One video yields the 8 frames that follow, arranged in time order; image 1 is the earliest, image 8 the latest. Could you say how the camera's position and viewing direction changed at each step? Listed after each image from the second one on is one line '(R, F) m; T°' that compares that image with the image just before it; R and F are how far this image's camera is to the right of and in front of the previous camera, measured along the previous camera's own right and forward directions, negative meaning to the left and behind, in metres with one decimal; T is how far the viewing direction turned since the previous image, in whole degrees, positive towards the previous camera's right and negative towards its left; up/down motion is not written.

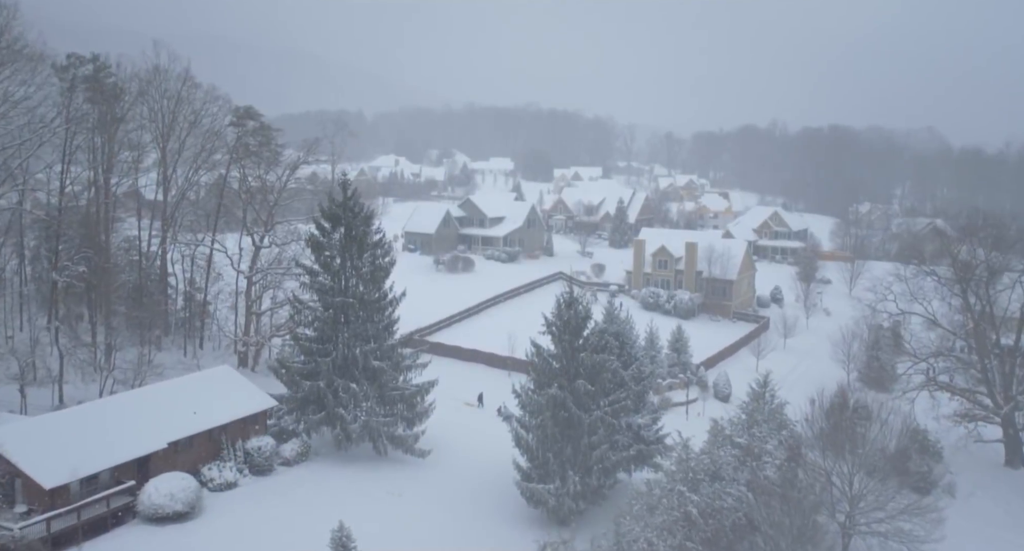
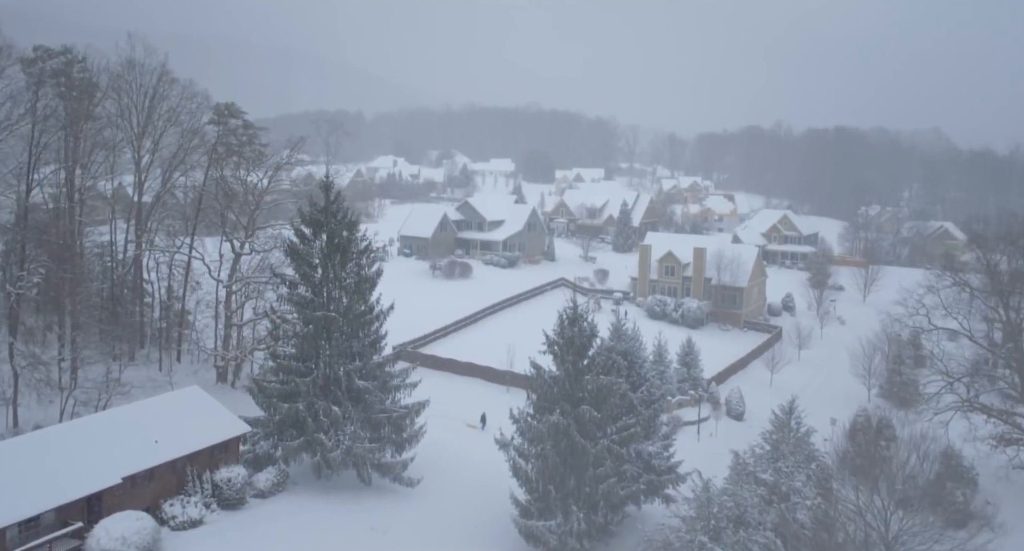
(+0.1, +1.8) m; 0°
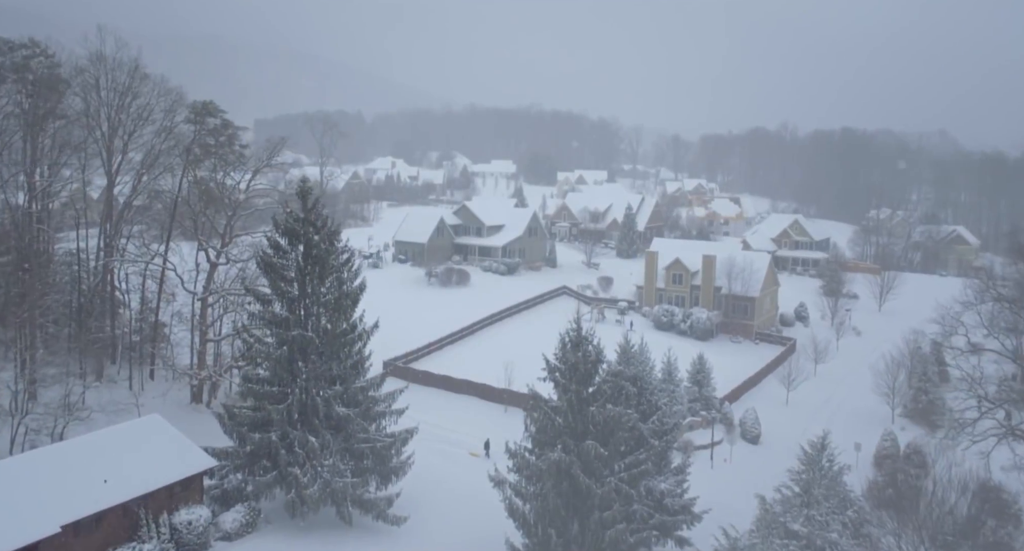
(+0.1, +1.9) m; 0°
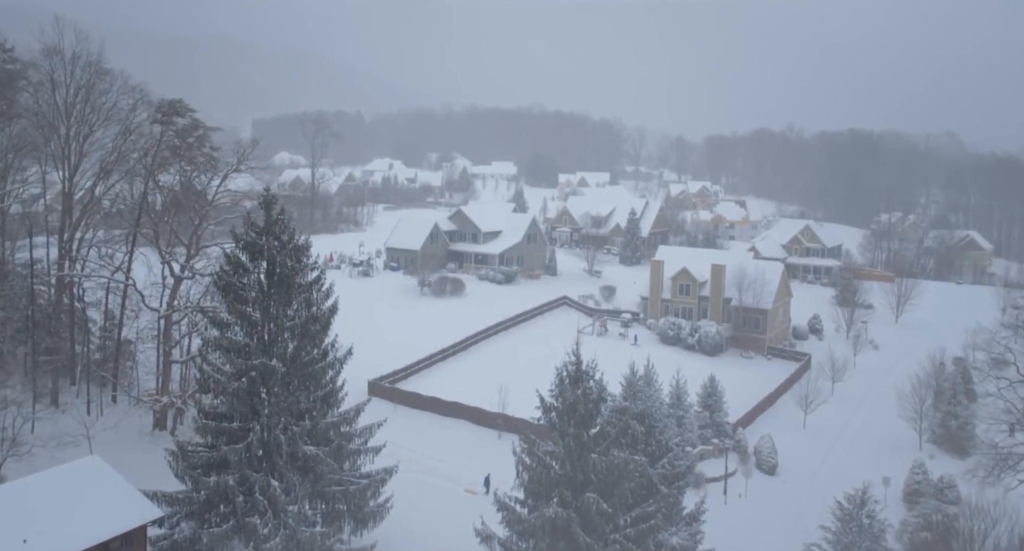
(+0.2, +2.1) m; 0°
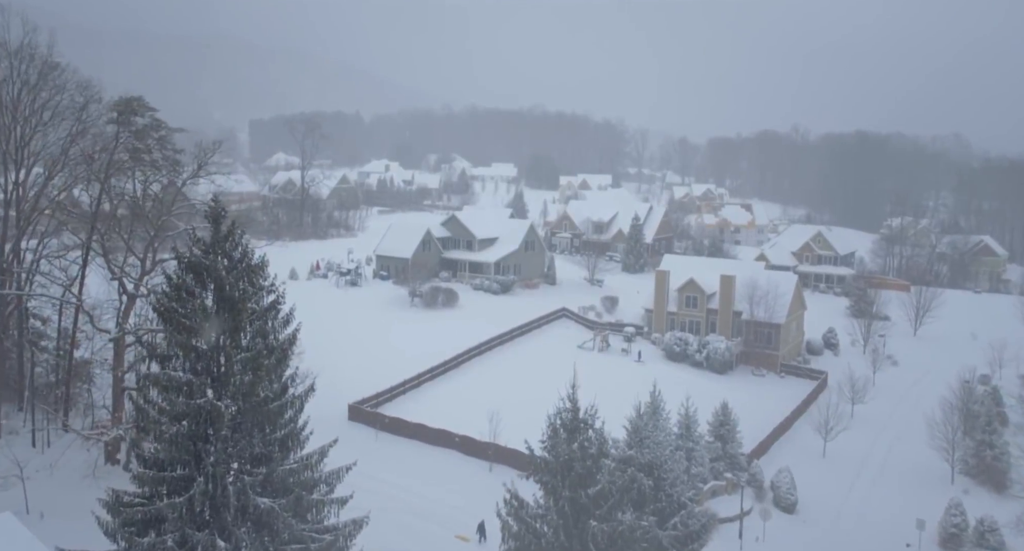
(+0.2, +2.1) m; 0°
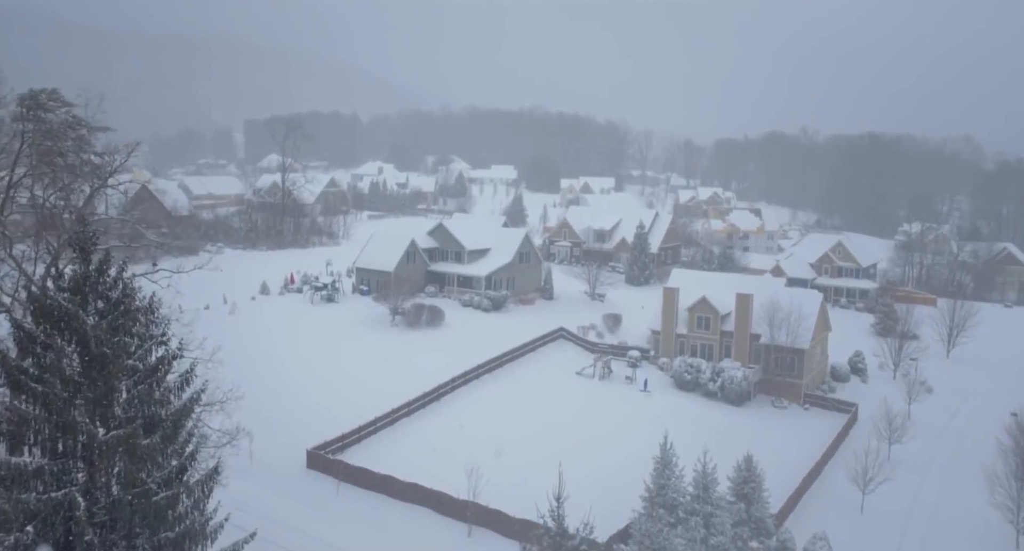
(+0.4, +3.4) m; 0°
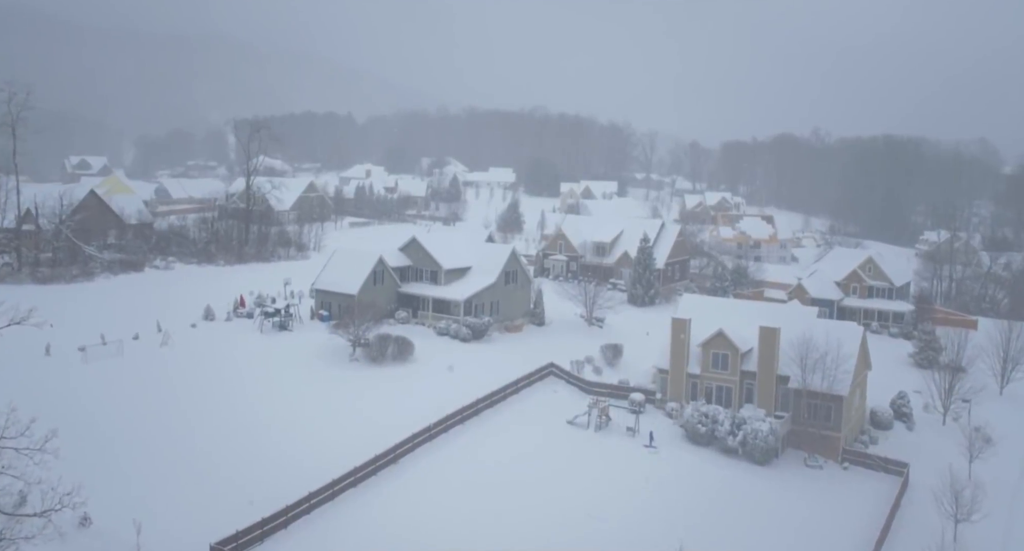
(+0.7, +4.7) m; 0°
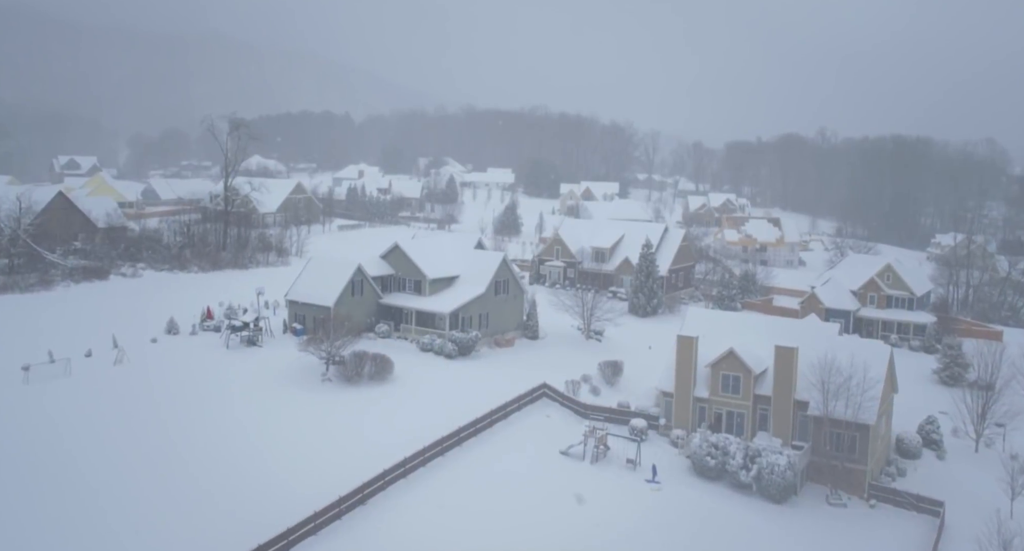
(+0.4, +2.4) m; 0°
